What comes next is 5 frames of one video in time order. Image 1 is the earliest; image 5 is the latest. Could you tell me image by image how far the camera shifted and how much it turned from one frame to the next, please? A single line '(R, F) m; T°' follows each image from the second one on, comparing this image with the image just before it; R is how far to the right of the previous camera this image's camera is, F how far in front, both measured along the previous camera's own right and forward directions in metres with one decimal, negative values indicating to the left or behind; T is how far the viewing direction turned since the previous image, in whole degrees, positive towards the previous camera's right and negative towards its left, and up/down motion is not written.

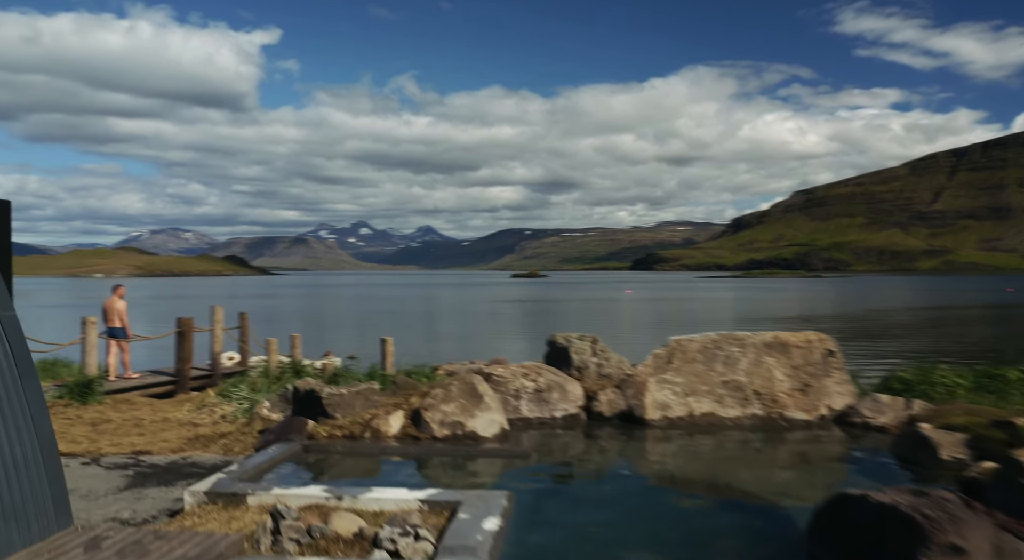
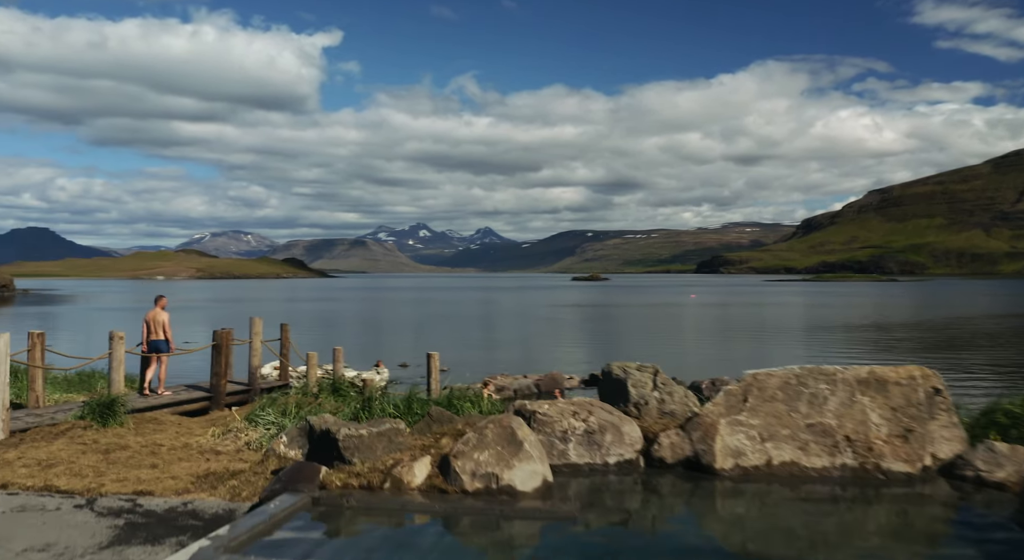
(+0.2, +1.6) m; -4°
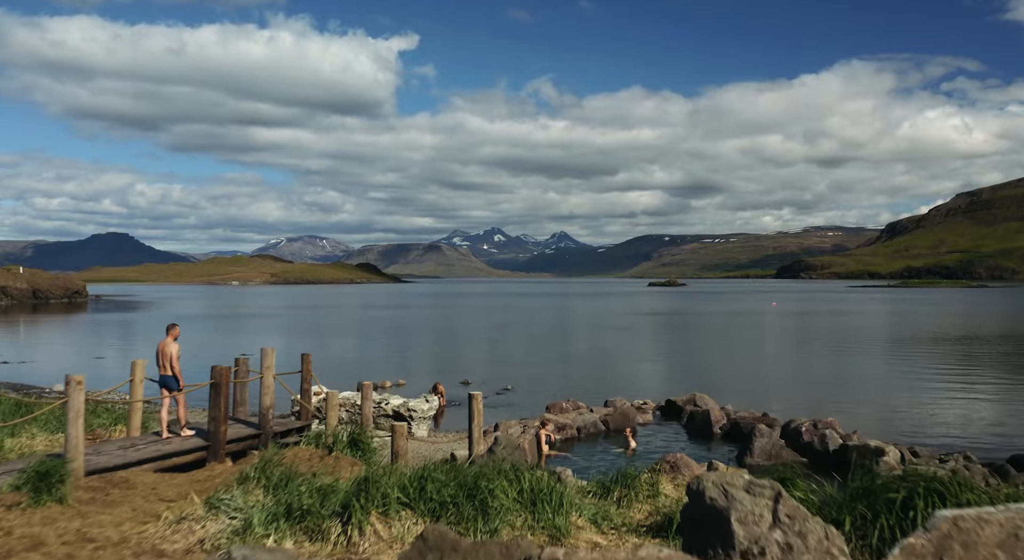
(+0.4, +4.3) m; -5°
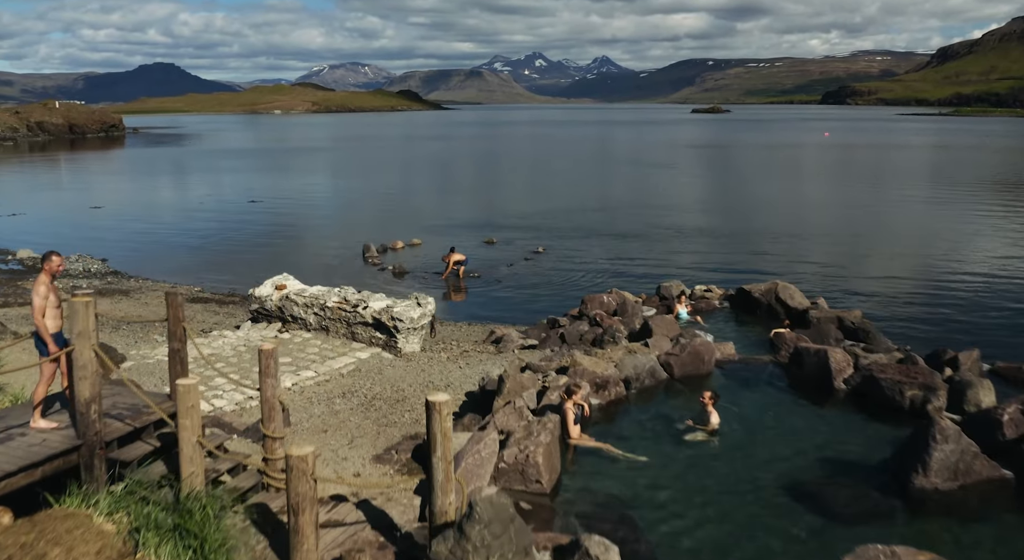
(+0.6, +9.6) m; -3°
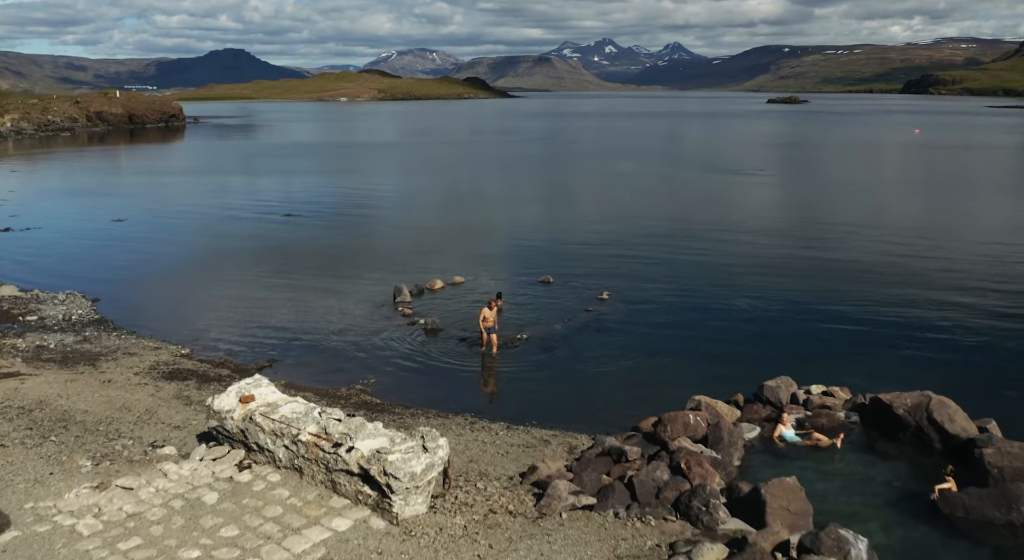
(+0.3, +7.4) m; -5°
